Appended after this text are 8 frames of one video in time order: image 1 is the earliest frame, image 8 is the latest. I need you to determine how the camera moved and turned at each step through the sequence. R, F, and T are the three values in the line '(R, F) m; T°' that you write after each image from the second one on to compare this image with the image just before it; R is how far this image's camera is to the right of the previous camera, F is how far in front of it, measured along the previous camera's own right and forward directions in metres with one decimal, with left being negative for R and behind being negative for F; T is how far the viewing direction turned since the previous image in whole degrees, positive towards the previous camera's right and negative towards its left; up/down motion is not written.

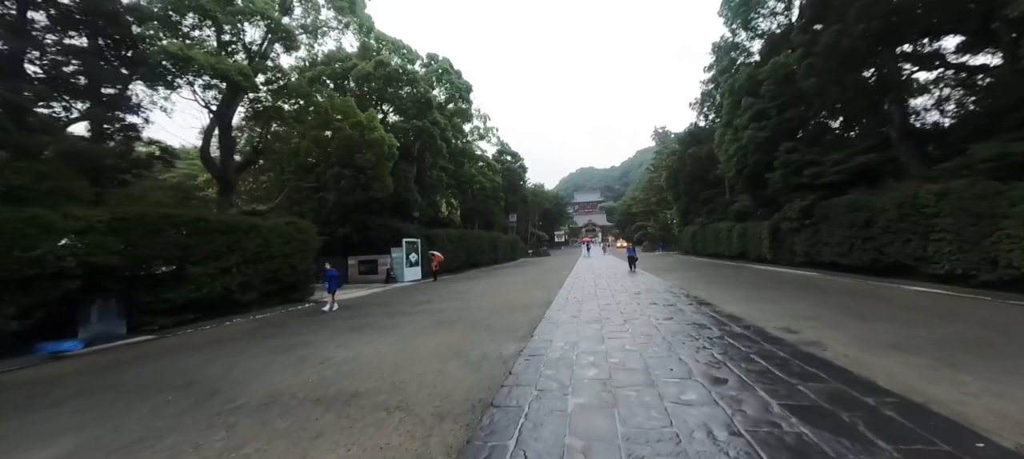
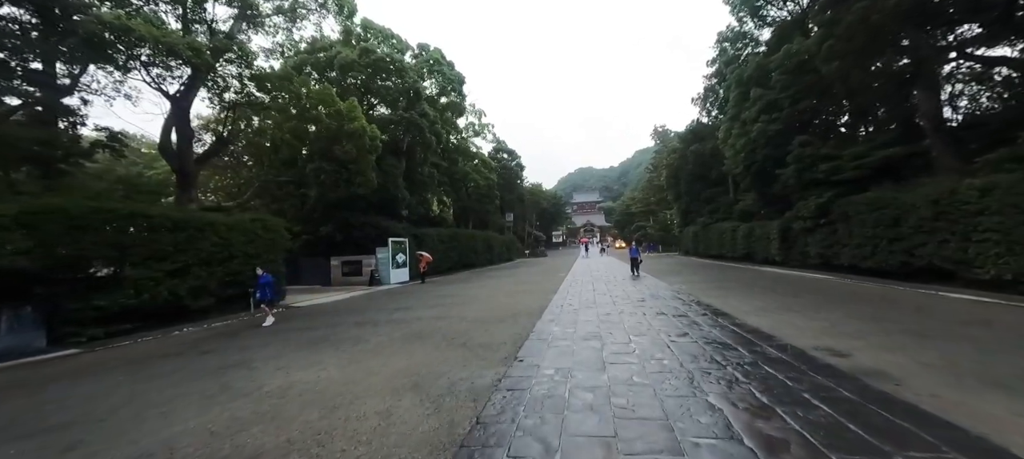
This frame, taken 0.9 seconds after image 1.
(+0.3, +1.4) m; 0°
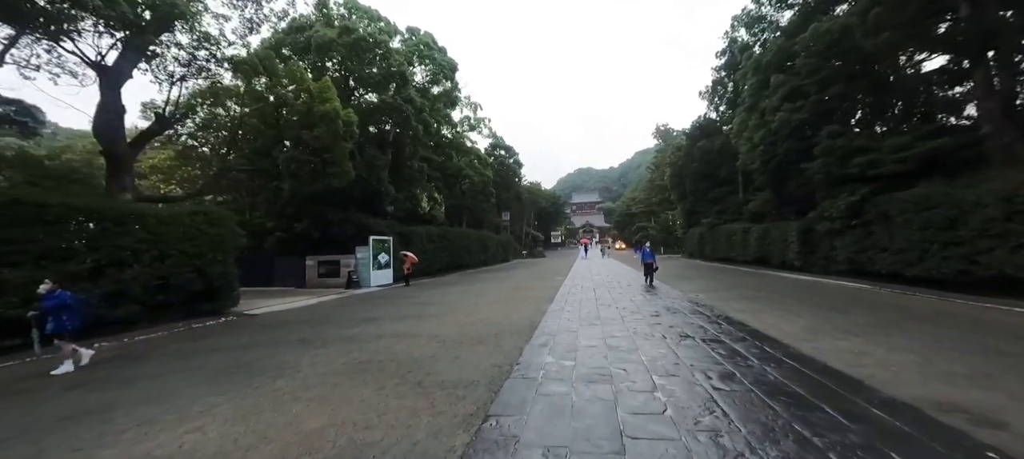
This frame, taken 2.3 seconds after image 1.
(+0.3, +1.9) m; 0°
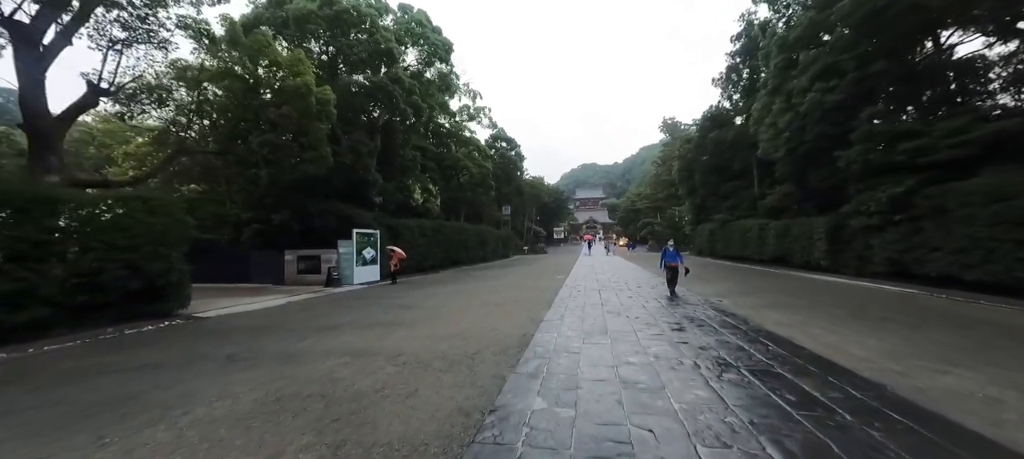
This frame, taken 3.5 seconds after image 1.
(+0.3, +1.7) m; 0°
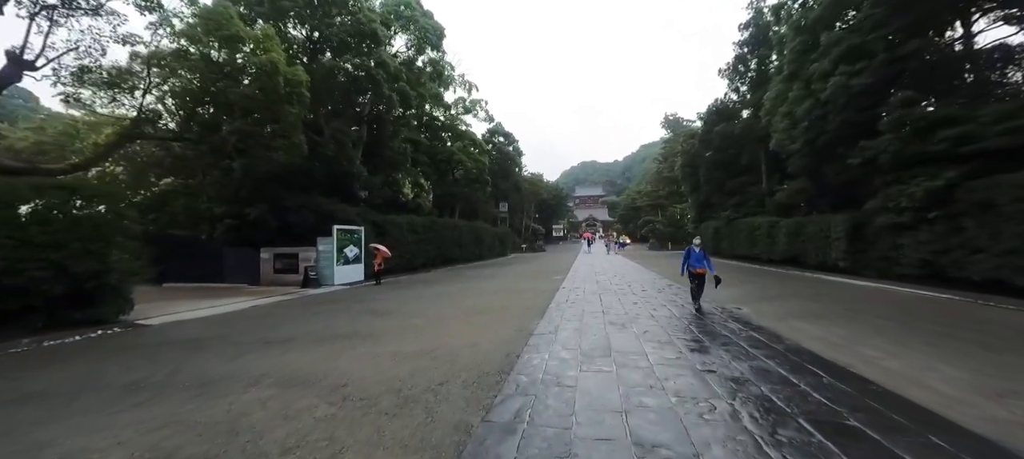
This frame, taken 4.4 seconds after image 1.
(+0.3, +1.3) m; 0°
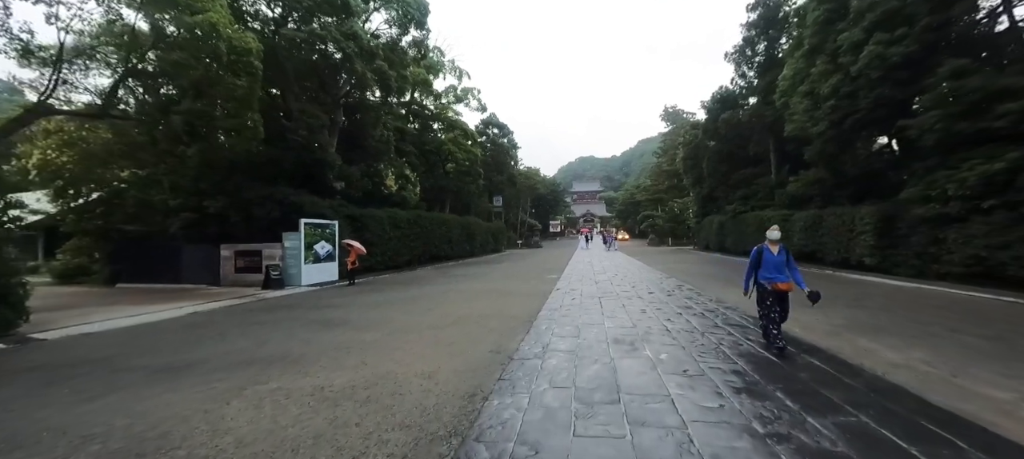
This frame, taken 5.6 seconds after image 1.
(+0.3, +1.7) m; 0°
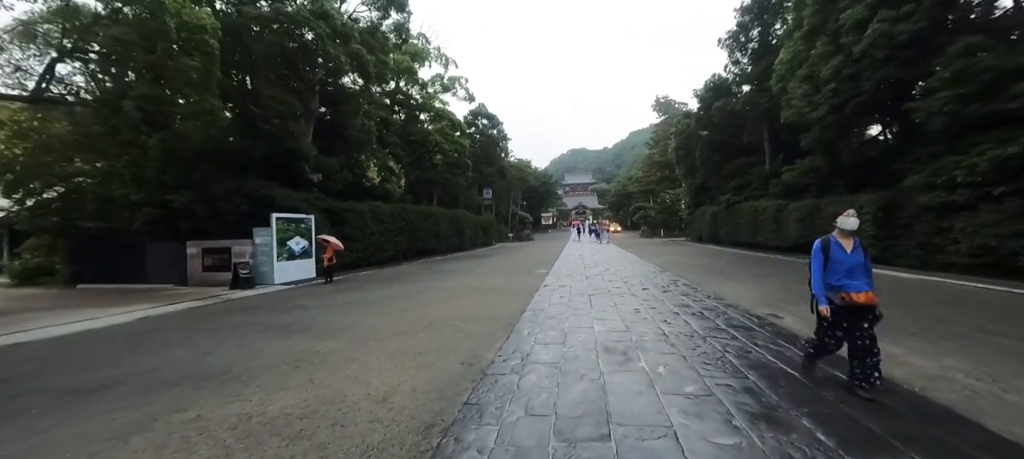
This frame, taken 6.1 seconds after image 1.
(+0.2, +0.8) m; +1°
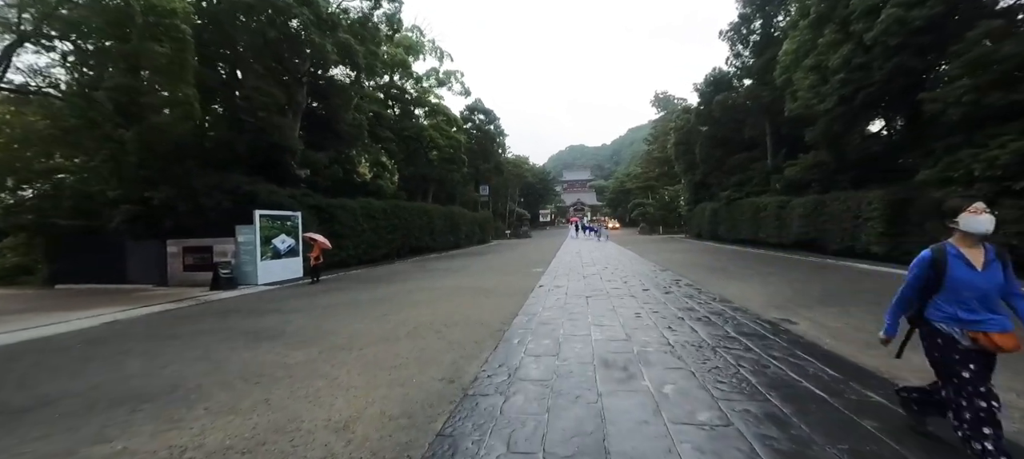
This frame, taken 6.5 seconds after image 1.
(+0.1, +0.6) m; 0°
